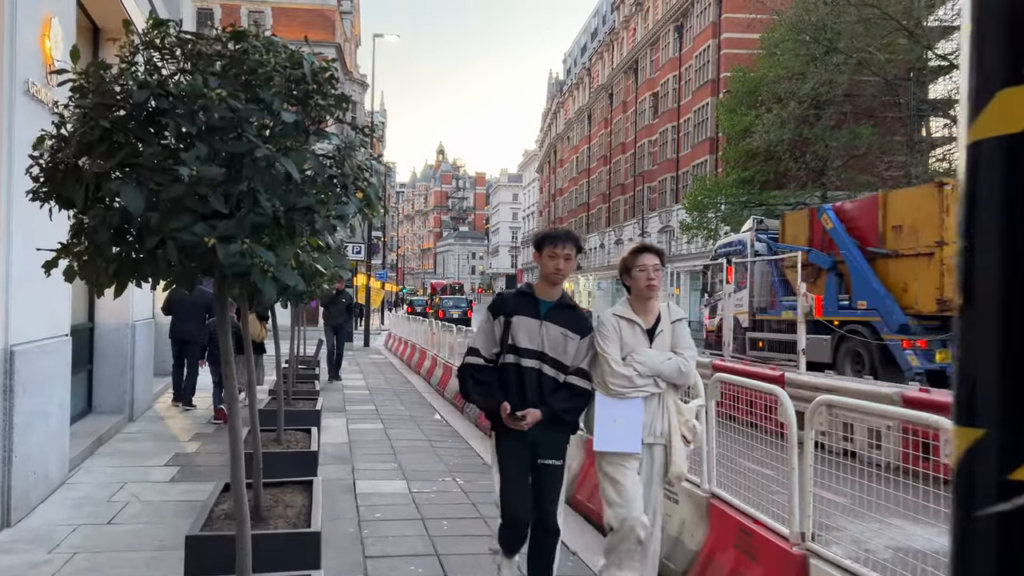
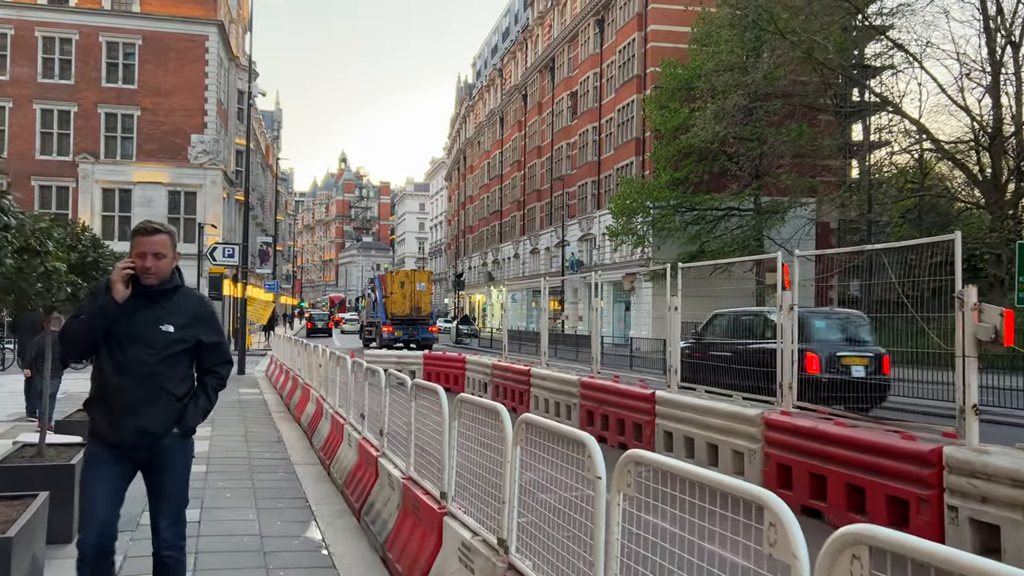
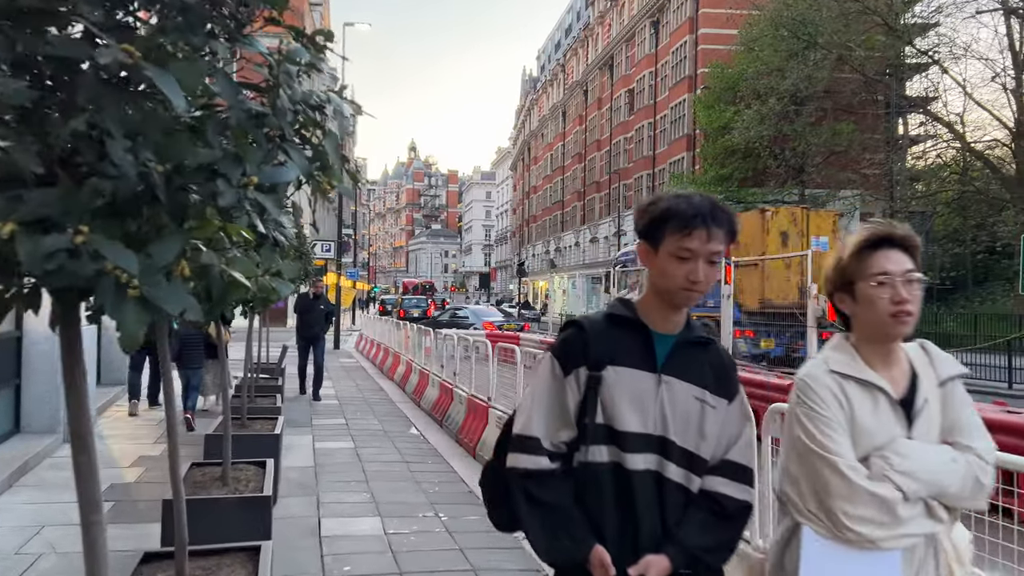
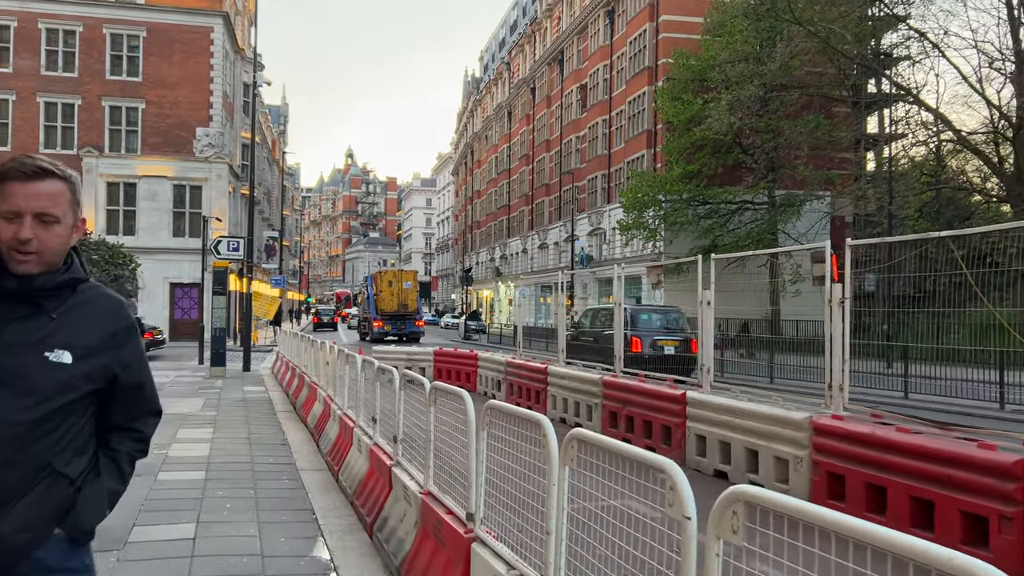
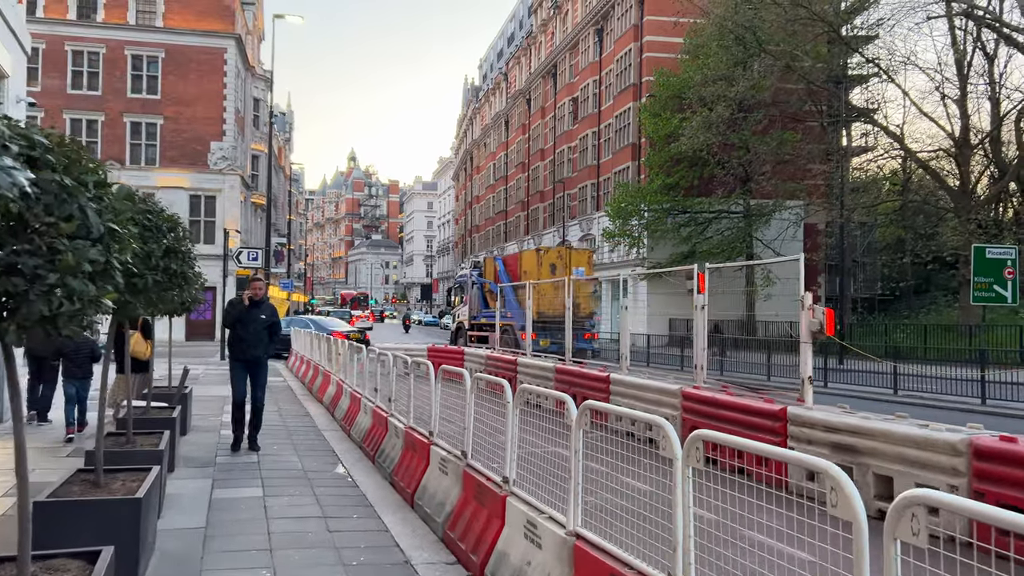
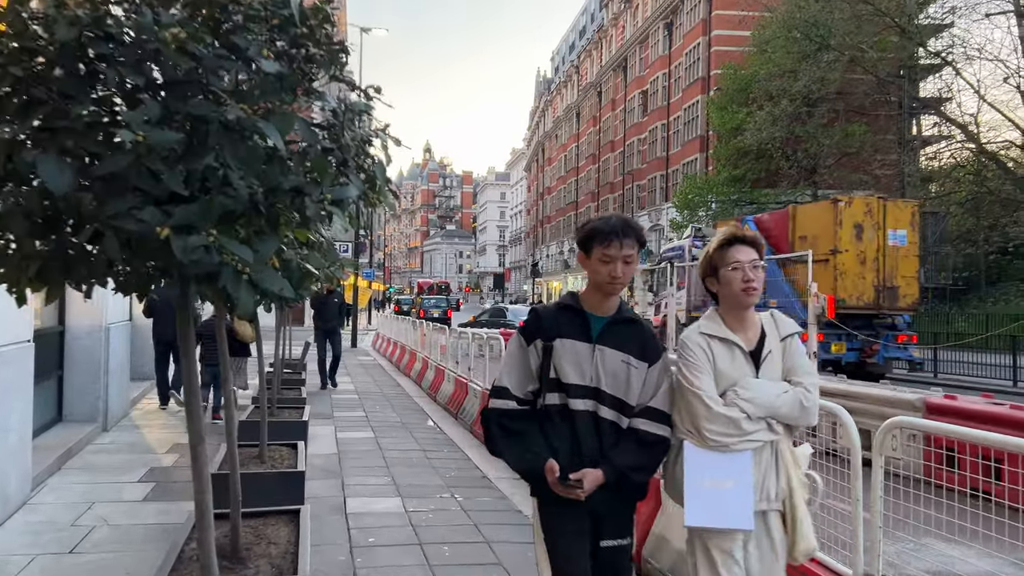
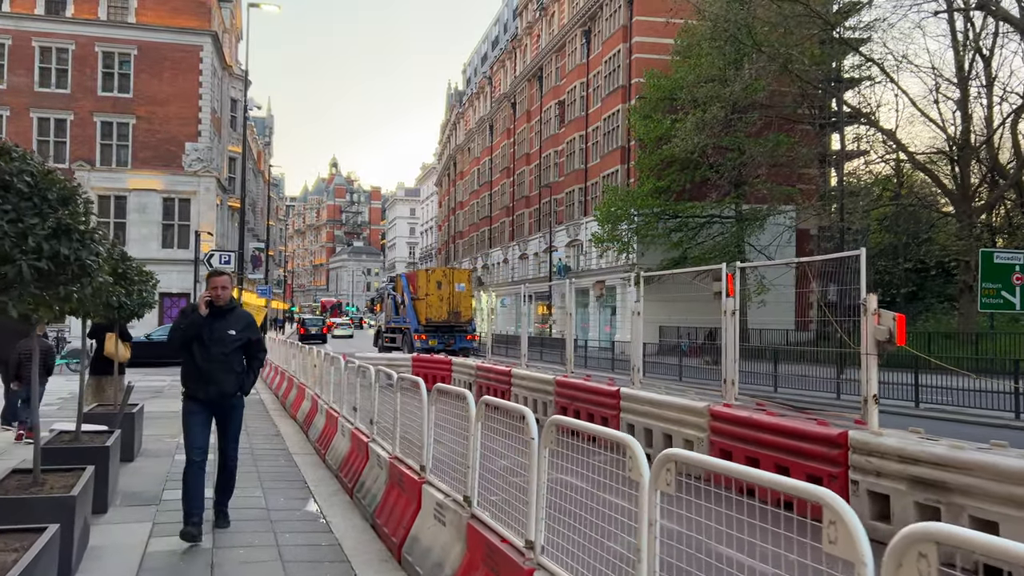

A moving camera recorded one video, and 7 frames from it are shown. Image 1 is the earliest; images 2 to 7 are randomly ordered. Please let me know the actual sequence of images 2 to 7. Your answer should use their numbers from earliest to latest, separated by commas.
6, 3, 5, 7, 2, 4
